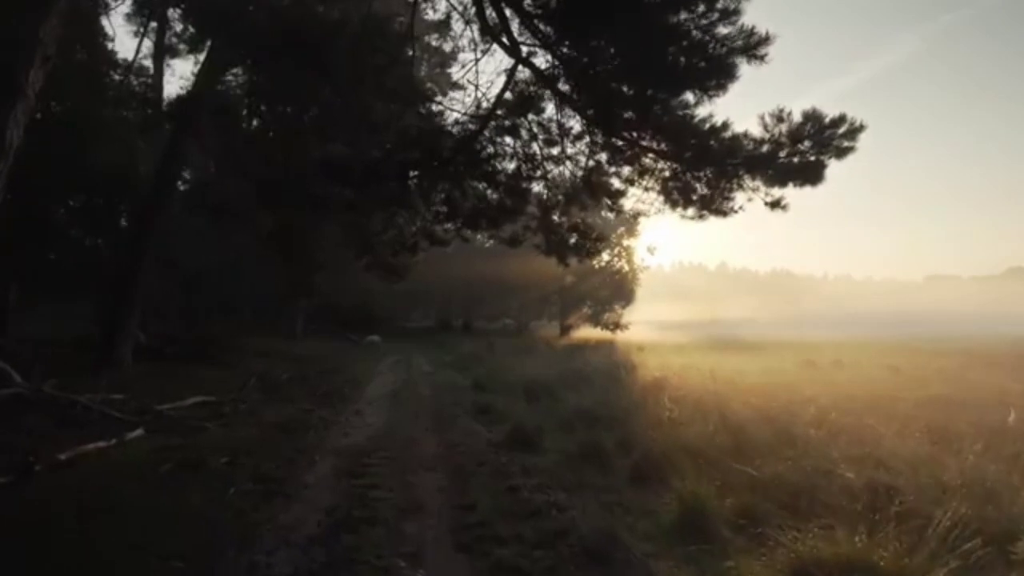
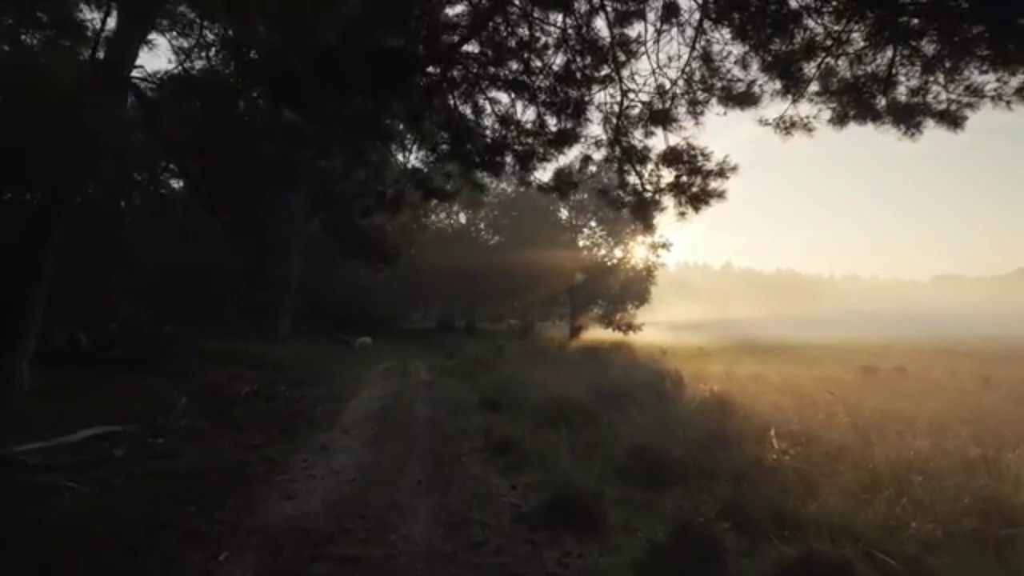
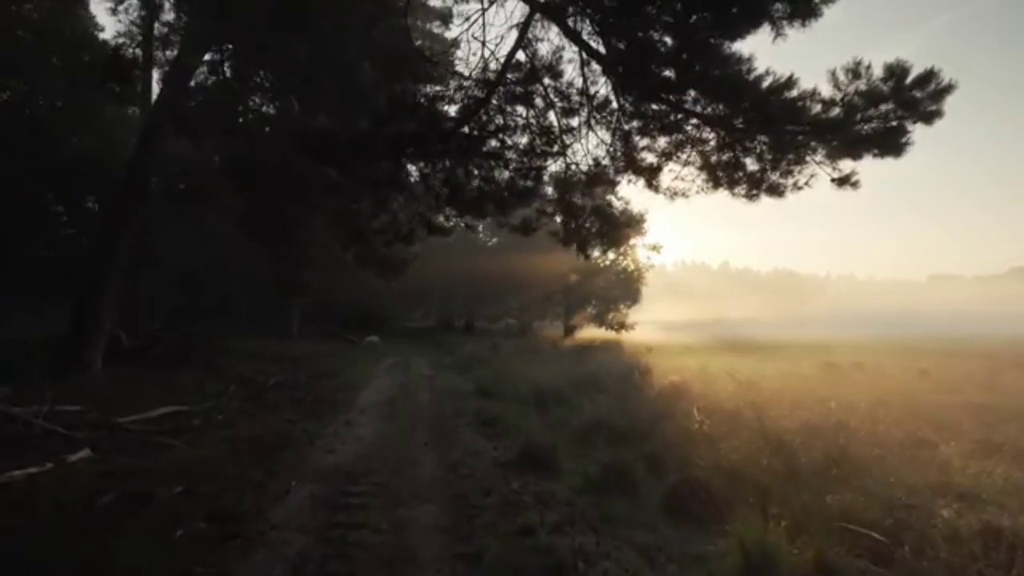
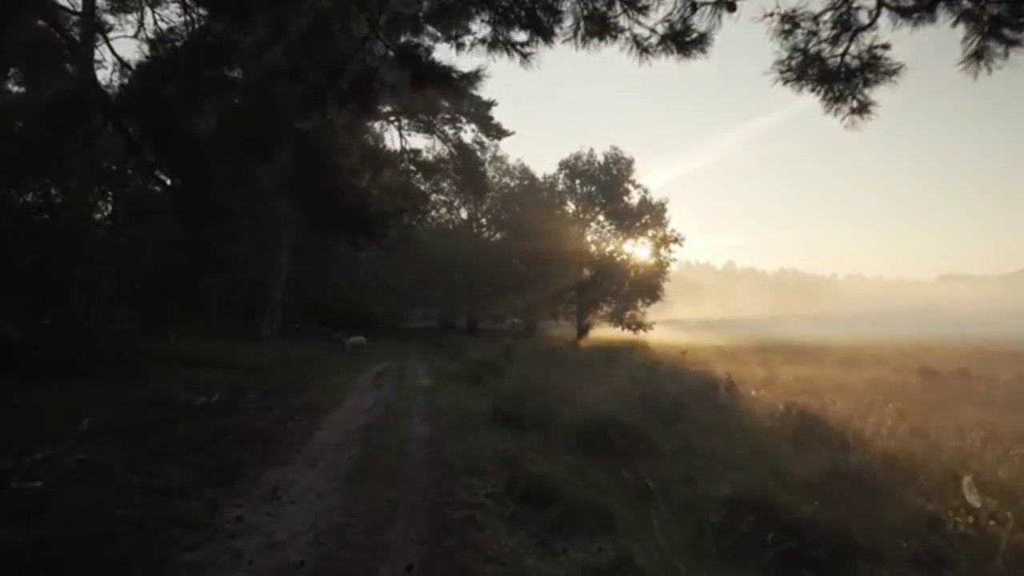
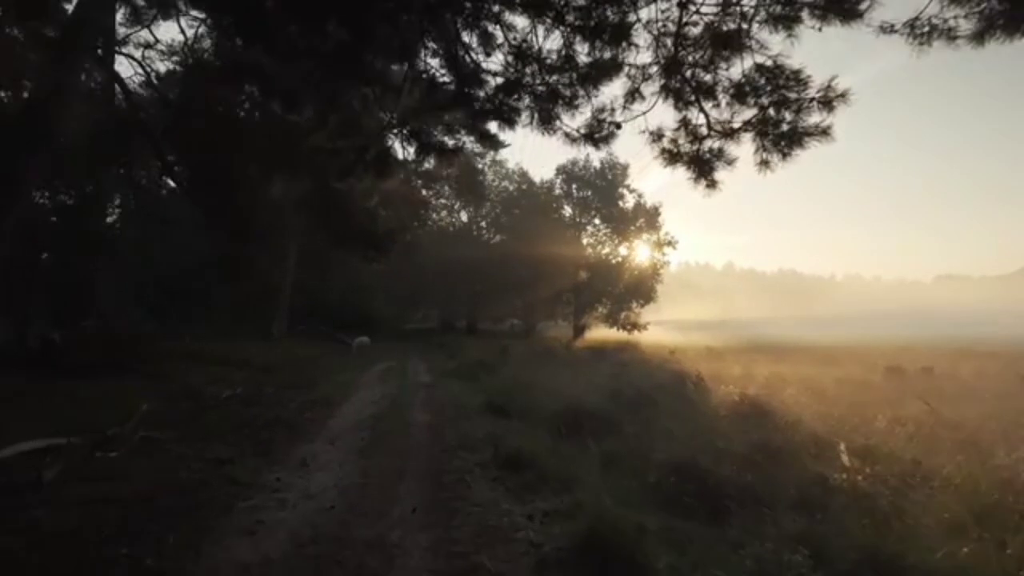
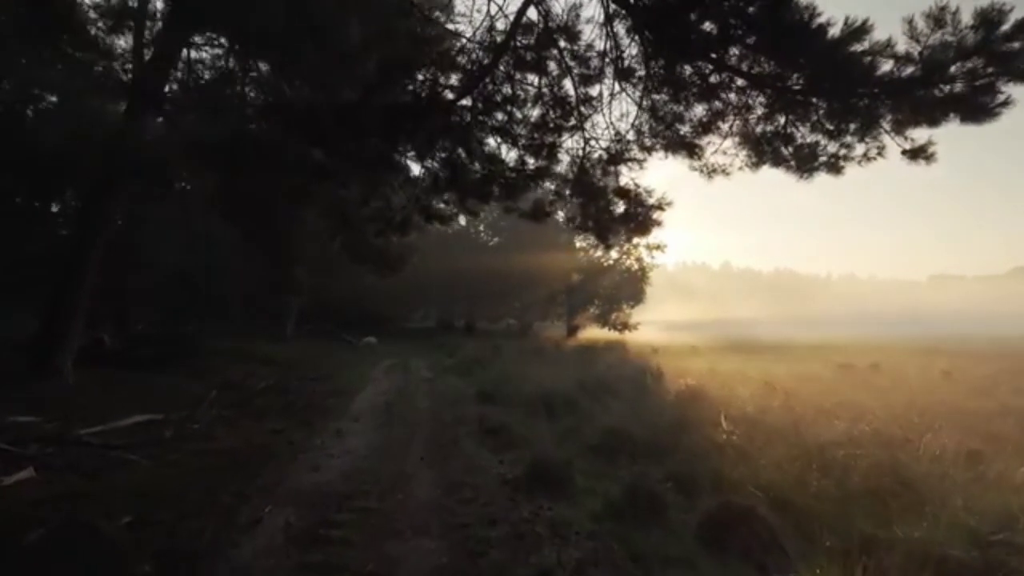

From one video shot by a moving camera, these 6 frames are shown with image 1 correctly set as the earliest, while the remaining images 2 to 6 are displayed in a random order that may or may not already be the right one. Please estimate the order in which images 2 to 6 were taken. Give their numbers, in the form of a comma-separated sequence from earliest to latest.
3, 6, 2, 5, 4
